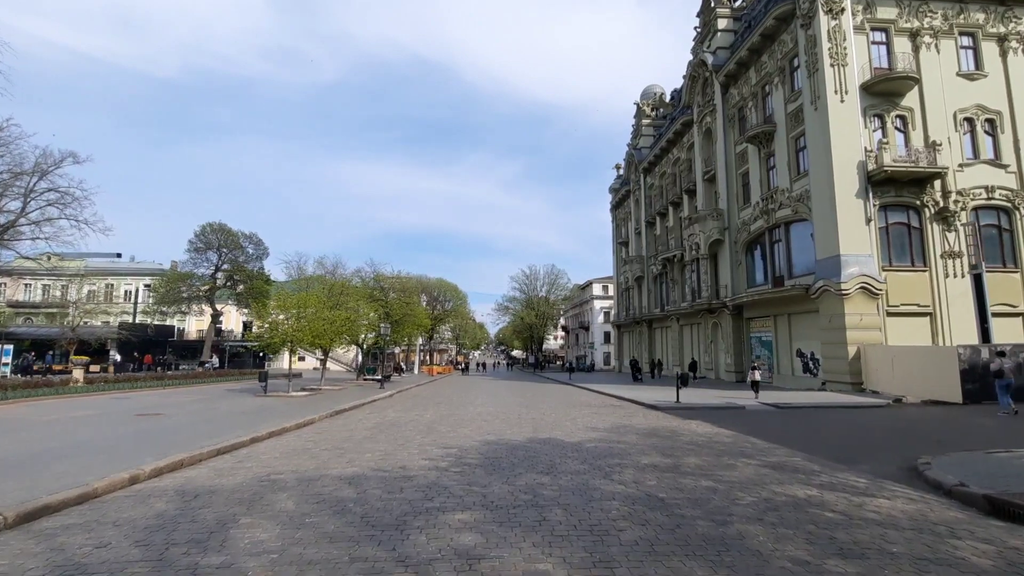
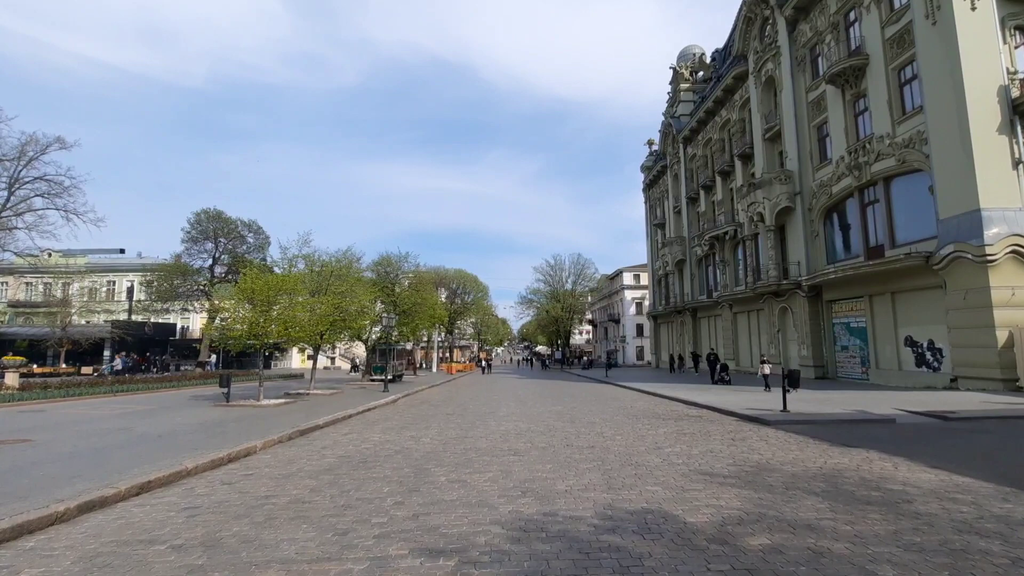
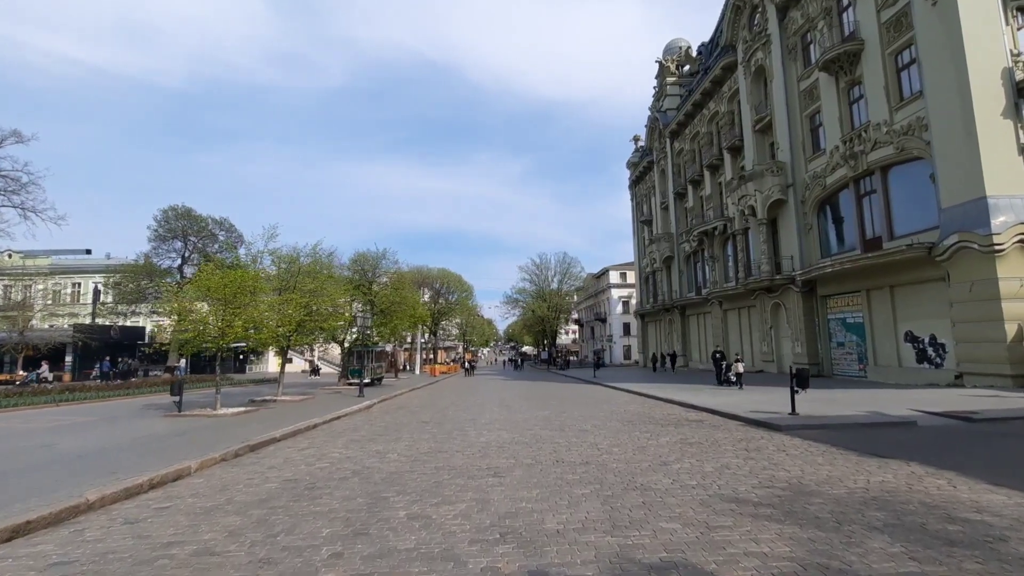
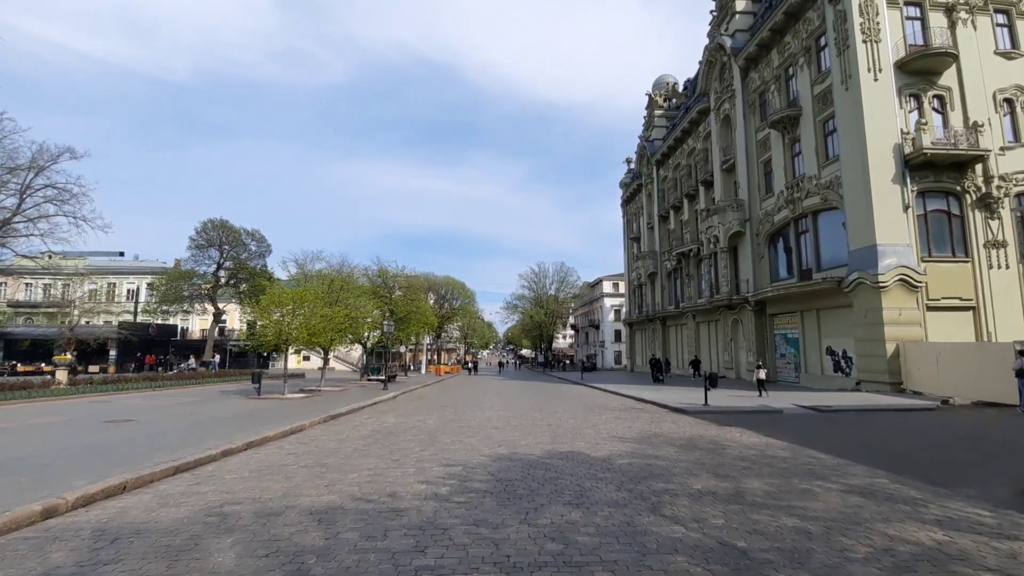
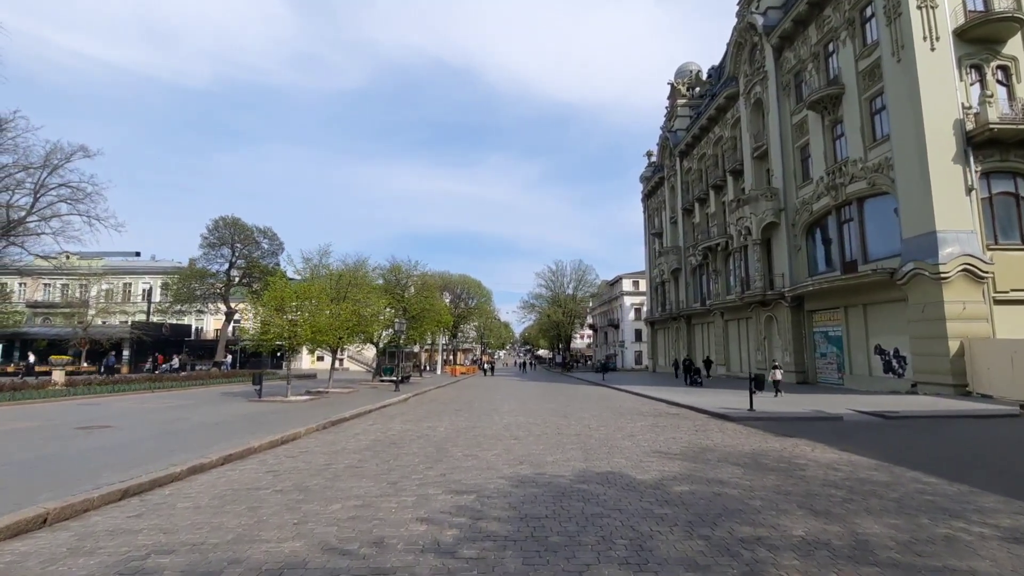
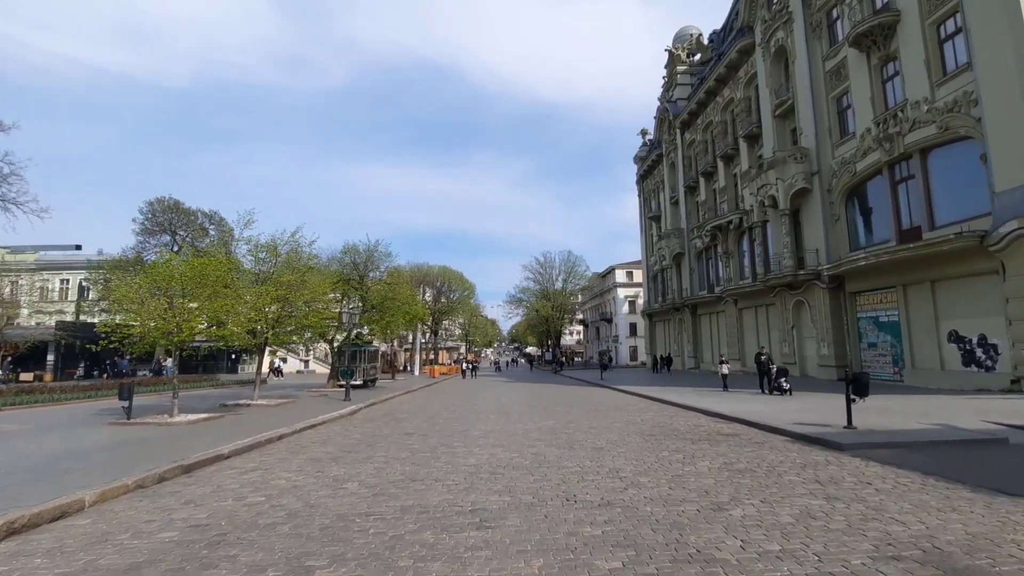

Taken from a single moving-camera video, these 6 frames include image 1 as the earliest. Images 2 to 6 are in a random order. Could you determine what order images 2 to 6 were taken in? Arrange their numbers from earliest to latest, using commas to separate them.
4, 5, 2, 3, 6
